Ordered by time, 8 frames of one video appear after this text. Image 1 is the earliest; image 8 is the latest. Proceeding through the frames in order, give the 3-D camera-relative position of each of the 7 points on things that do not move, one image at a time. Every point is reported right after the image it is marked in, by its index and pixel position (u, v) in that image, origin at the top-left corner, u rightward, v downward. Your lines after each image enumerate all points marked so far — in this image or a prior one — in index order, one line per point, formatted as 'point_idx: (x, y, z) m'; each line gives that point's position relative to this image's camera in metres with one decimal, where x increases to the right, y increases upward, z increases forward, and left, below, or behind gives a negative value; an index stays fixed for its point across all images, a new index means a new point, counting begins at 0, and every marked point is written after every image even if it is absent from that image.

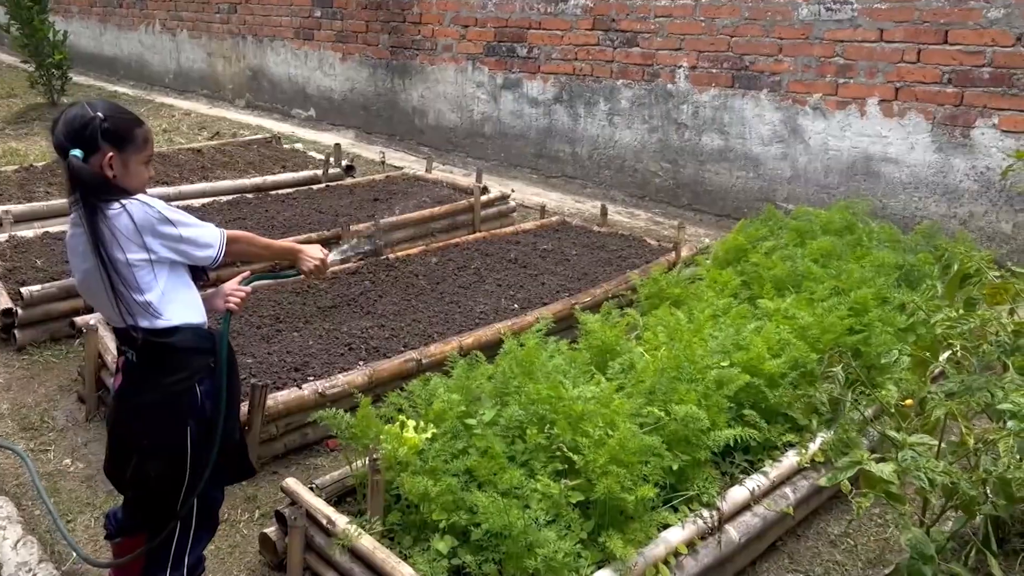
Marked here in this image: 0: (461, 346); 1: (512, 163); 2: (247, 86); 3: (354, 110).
0: (-0.3, -0.3, +5.1) m
1: (0.0, +1.4, +10.2) m
2: (-4.1, +3.2, +13.8) m
3: (-2.2, +2.4, +12.1) m
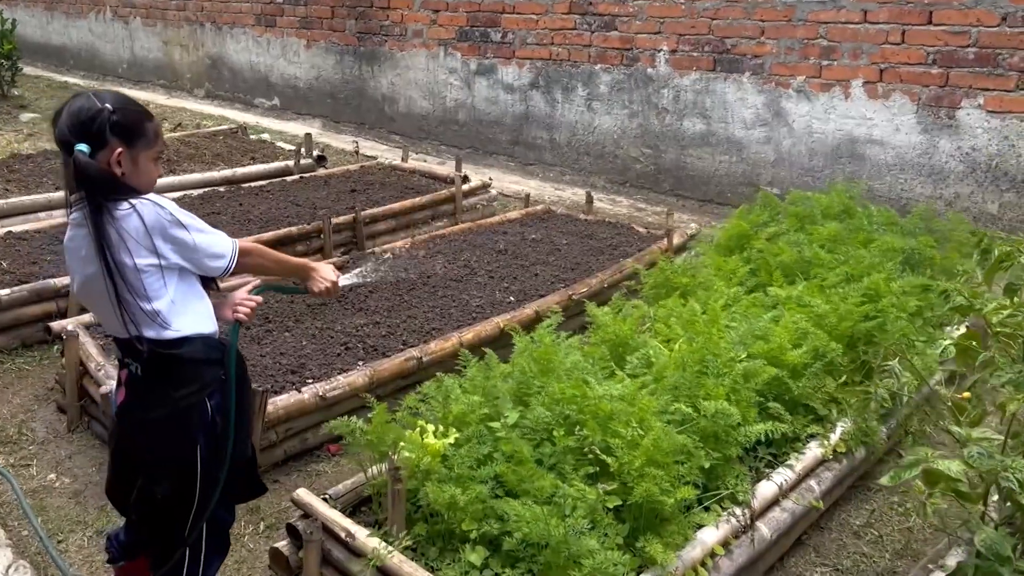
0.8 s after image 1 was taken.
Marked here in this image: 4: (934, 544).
0: (-0.3, -0.3, +4.9) m
1: (-0.3, +1.6, +10.0) m
2: (-4.6, +3.2, +13.4) m
3: (-2.6, +2.5, +11.8) m
4: (+1.8, -1.1, +3.8) m
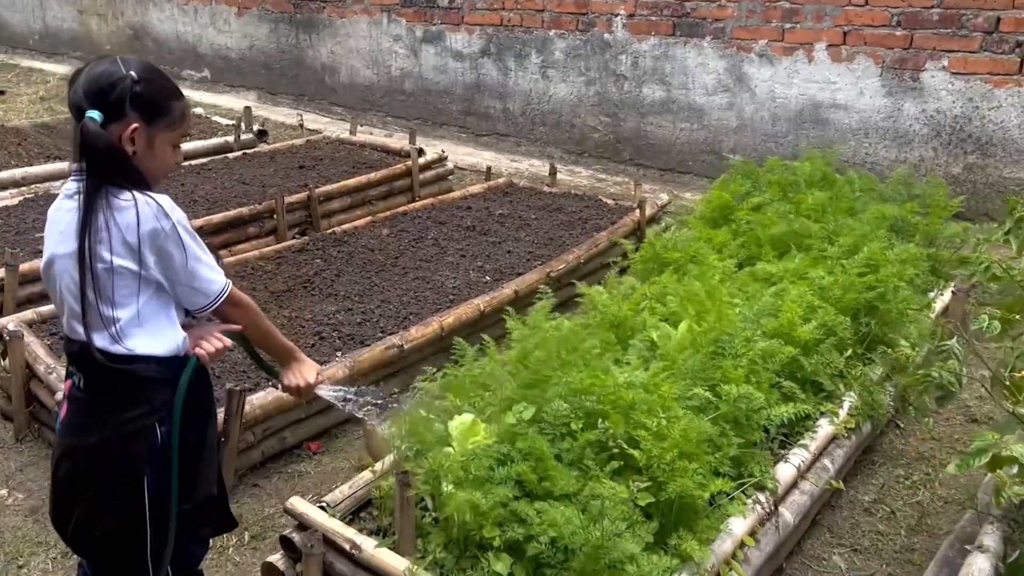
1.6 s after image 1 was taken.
0: (-0.4, -0.2, +4.7) m
1: (-0.8, +1.8, +9.7) m
2: (-5.5, +3.5, +12.6) m
3: (-3.3, +2.8, +11.2) m
4: (+1.8, -1.0, +3.7) m
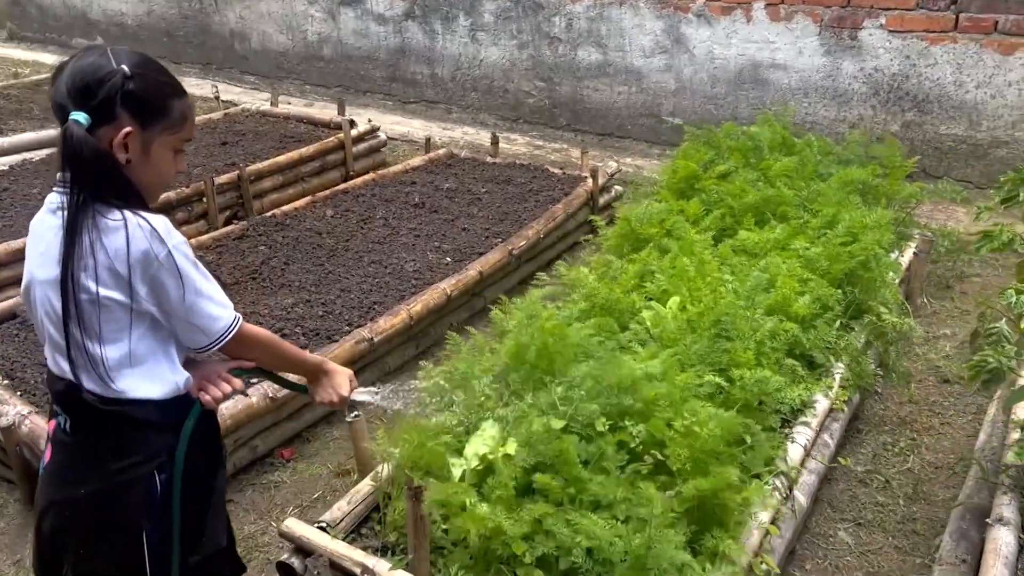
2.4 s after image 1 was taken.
0: (-0.5, -0.1, +4.4) m
1: (-1.6, +2.1, +9.2) m
2: (-6.6, +3.6, +11.6) m
3: (-4.2, +3.0, +10.4) m
4: (+1.8, -0.8, +3.7) m
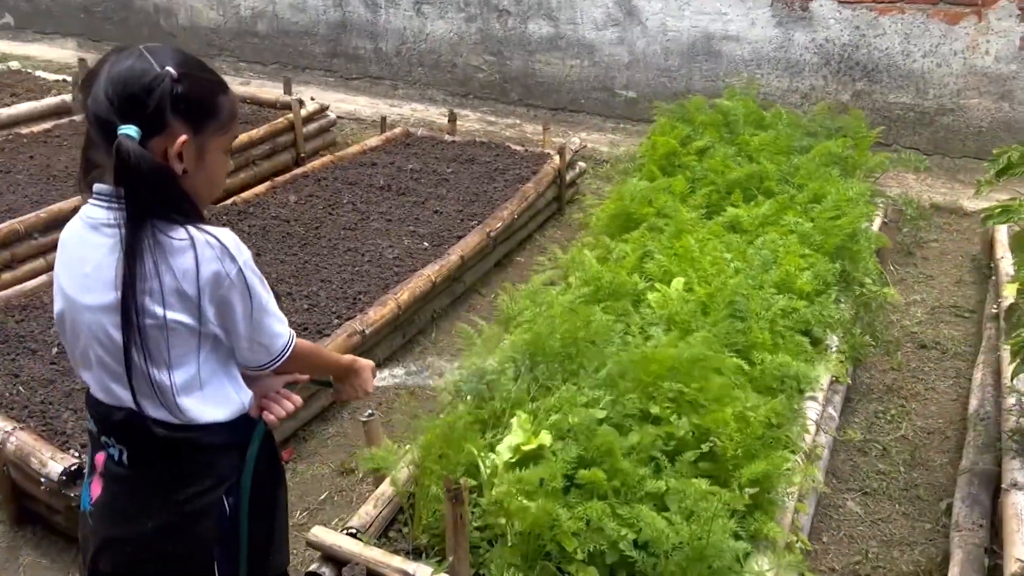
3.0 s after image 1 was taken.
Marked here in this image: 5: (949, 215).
0: (-0.5, -0.1, +4.3) m
1: (-2.2, +2.2, +8.9) m
2: (-7.4, +3.6, +10.7) m
3: (-4.9, +3.1, +9.9) m
4: (+1.9, -0.7, +3.9) m
5: (+3.0, +0.5, +6.1) m
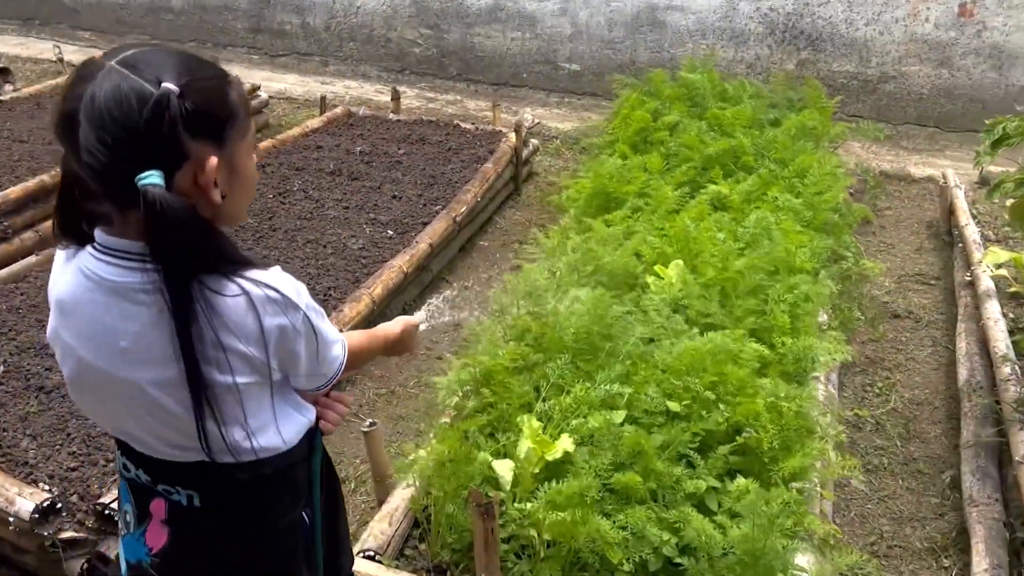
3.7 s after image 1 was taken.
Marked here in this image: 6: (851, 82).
0: (-0.6, -0.1, +4.0) m
1: (-2.8, +2.3, +8.4) m
2: (-8.3, +3.6, +9.6) m
3: (-5.7, +3.1, +9.0) m
4: (+1.8, -0.6, +3.9) m
5: (+2.7, +0.8, +6.2) m
6: (+2.7, +1.6, +6.9) m
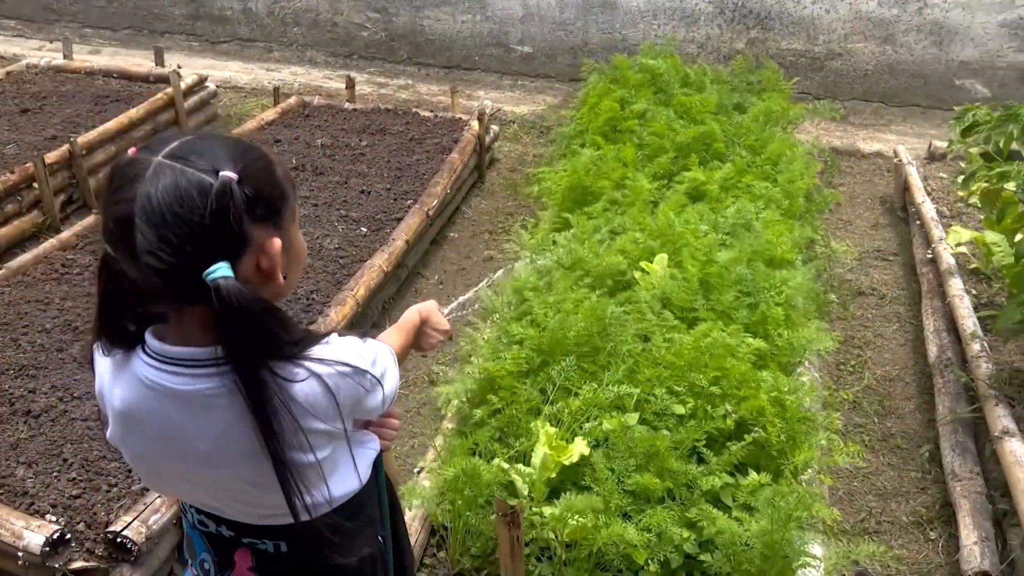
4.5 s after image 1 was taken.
0: (-0.7, -0.1, +4.0) m
1: (-3.3, +2.4, +8.1) m
2: (-8.9, +3.4, +8.9) m
3: (-6.2, +3.0, +8.5) m
4: (+1.8, -0.5, +4.1) m
5: (+2.4, +0.9, +6.4) m
6: (+2.3, +1.8, +7.0) m
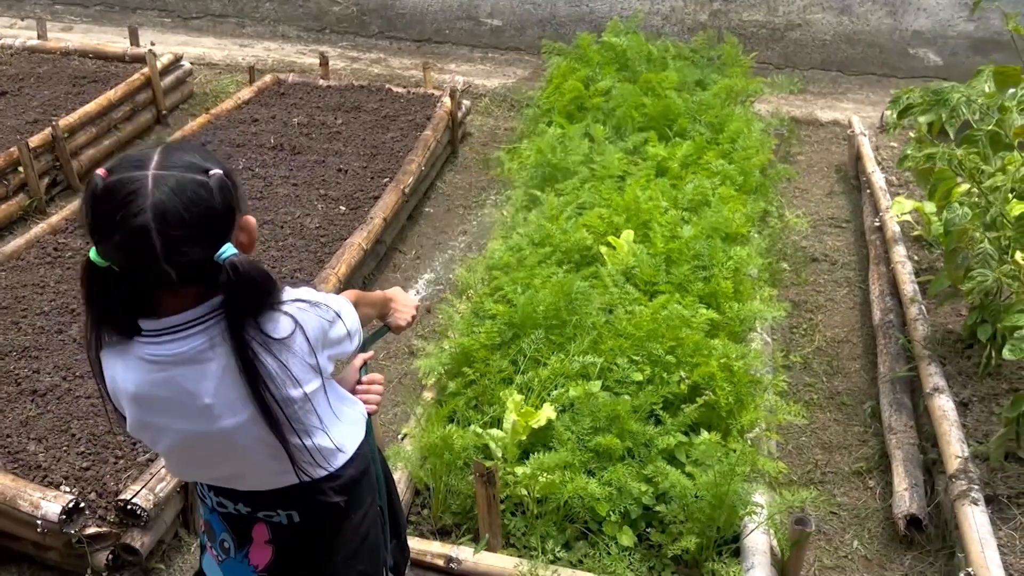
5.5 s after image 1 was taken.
0: (-0.8, 0.0, +4.2) m
1: (-3.5, +2.6, +8.2) m
2: (-9.2, +3.6, +8.7) m
3: (-6.5, +3.2, +8.4) m
4: (+1.7, -0.3, +4.4) m
5: (+2.2, +1.2, +6.6) m
6: (+2.0, +2.1, +7.3) m
